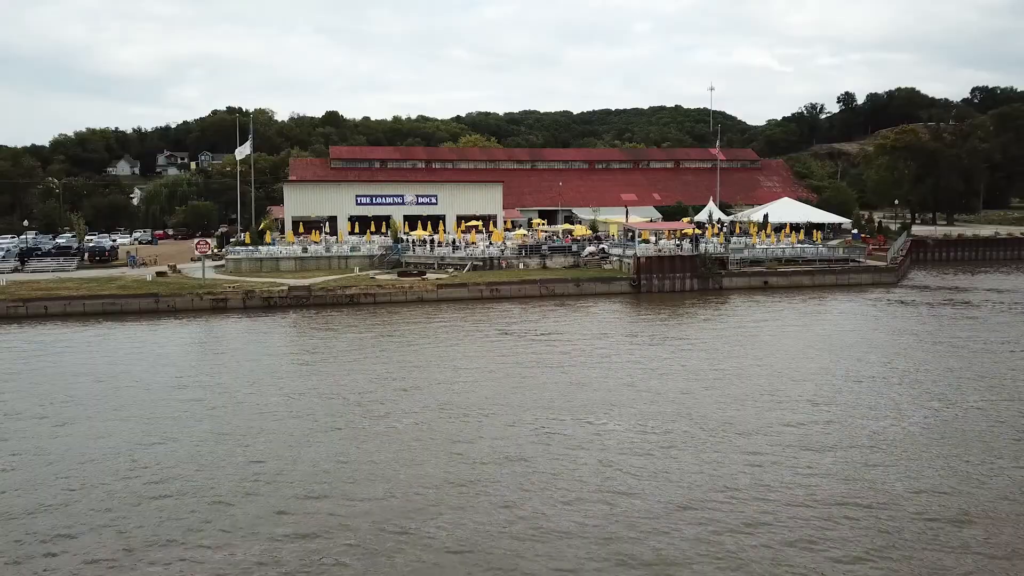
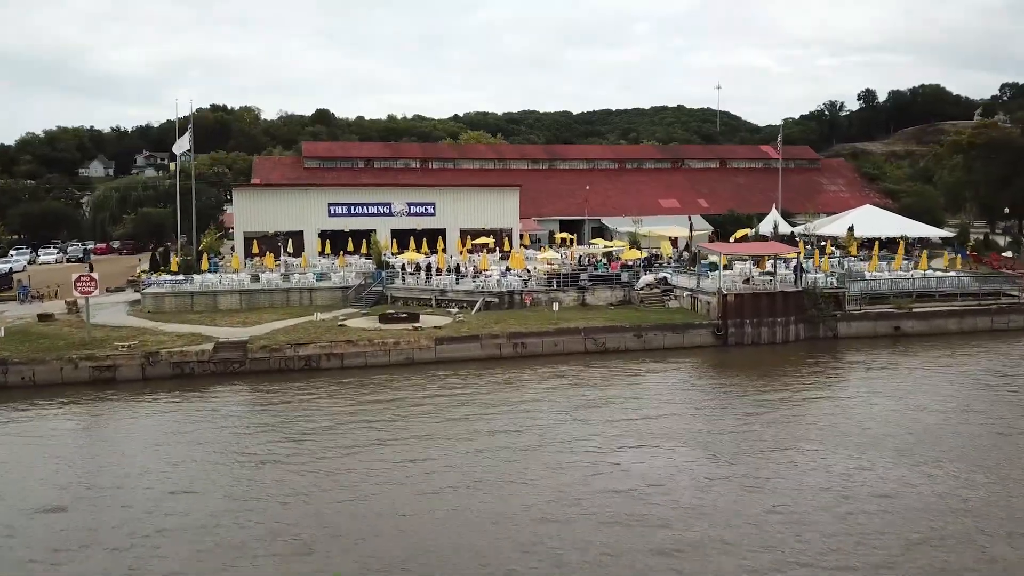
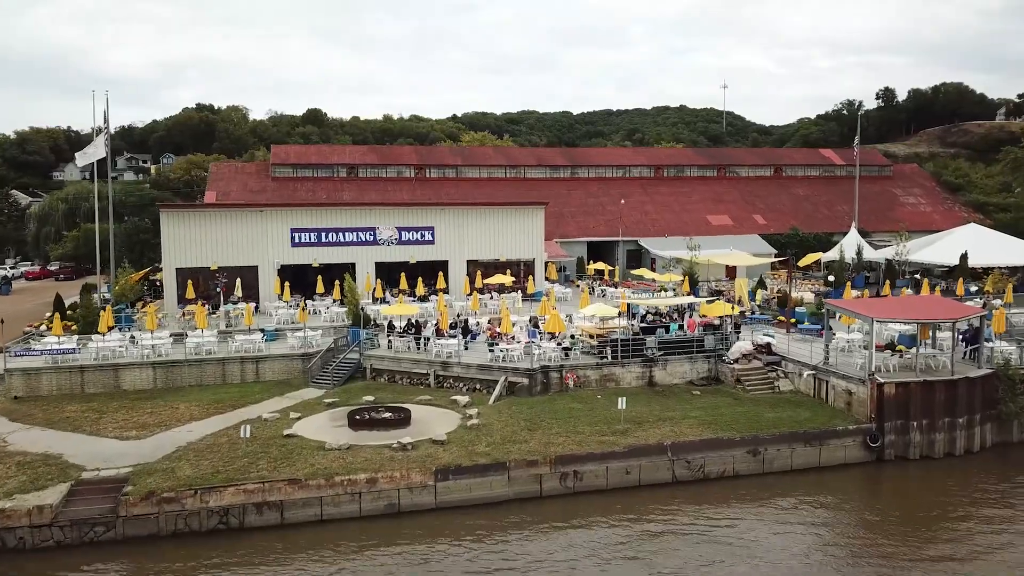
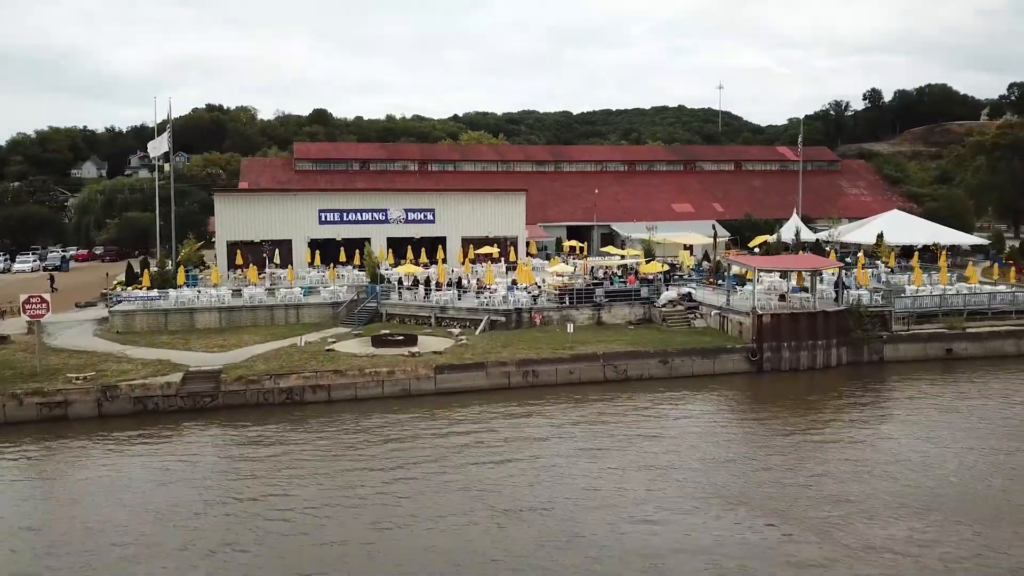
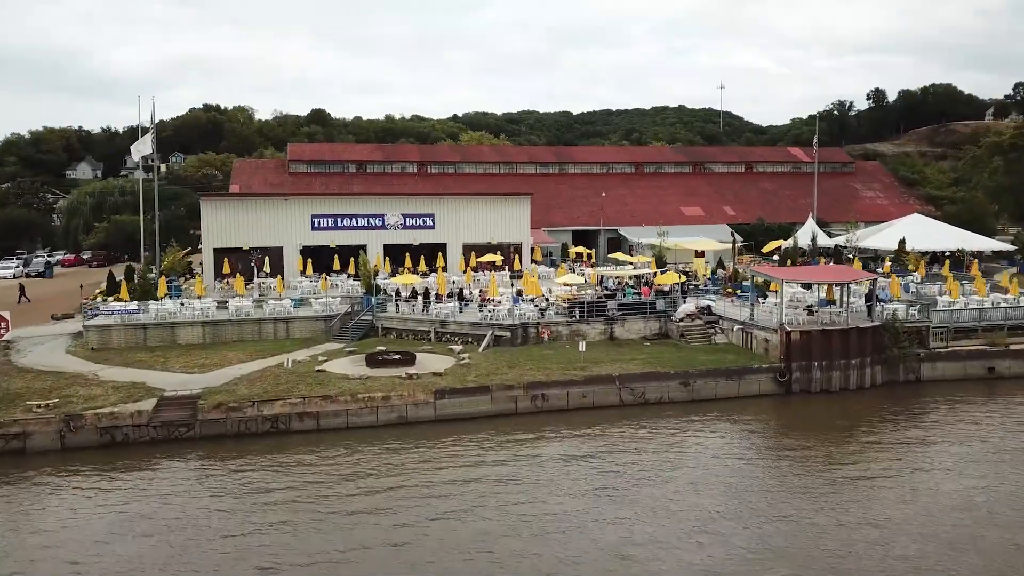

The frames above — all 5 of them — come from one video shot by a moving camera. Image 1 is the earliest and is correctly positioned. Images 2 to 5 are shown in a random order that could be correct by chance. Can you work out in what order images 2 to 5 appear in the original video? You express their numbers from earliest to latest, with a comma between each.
2, 4, 5, 3
